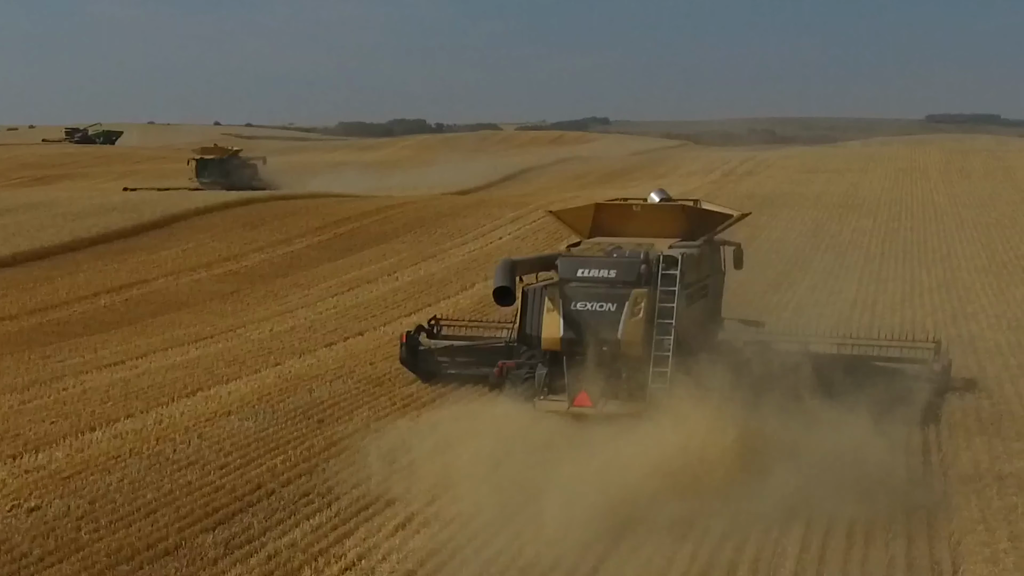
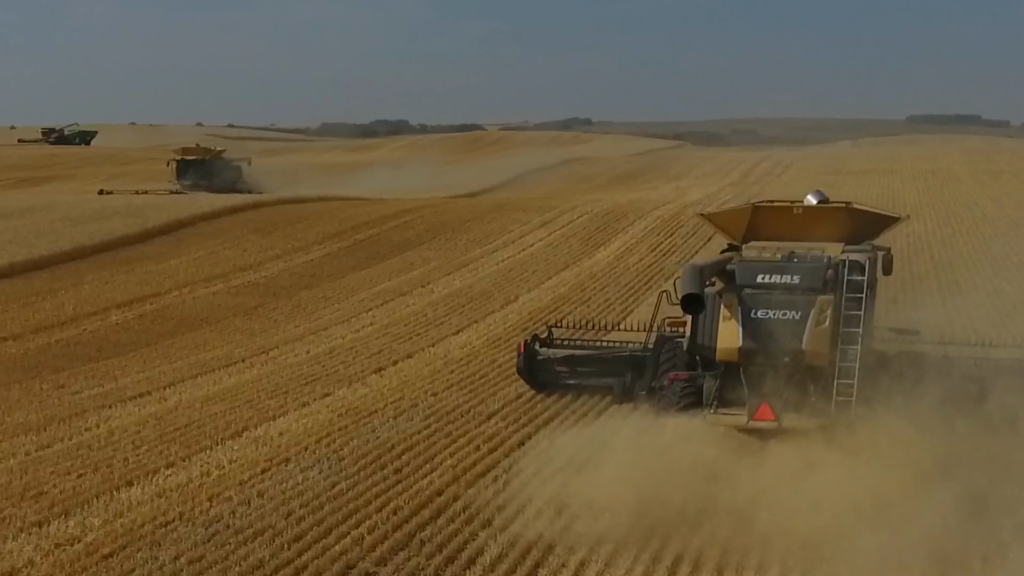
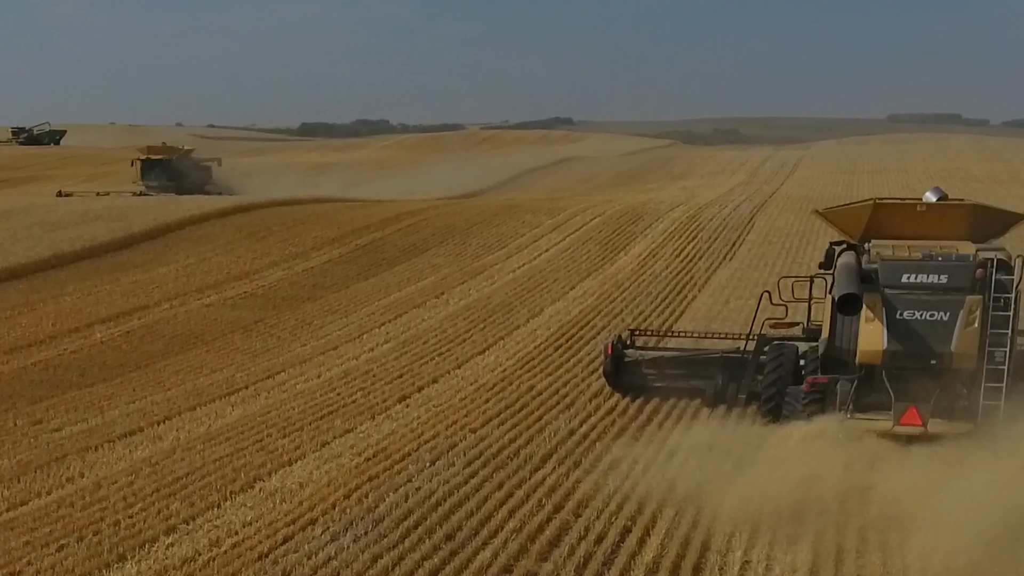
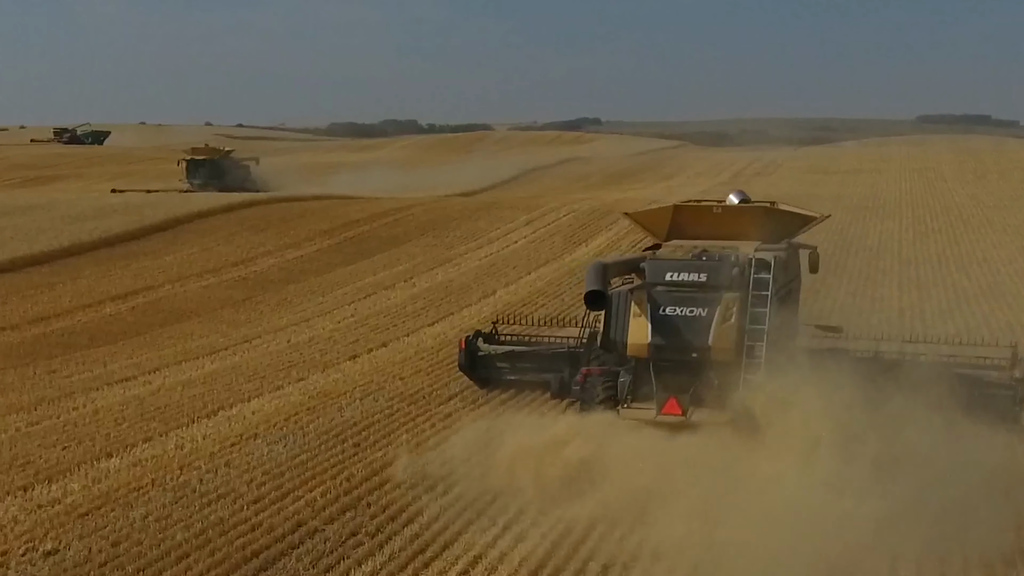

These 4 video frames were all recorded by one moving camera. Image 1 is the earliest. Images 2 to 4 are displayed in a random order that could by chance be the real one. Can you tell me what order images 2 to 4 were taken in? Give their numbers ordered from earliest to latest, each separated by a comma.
4, 2, 3
